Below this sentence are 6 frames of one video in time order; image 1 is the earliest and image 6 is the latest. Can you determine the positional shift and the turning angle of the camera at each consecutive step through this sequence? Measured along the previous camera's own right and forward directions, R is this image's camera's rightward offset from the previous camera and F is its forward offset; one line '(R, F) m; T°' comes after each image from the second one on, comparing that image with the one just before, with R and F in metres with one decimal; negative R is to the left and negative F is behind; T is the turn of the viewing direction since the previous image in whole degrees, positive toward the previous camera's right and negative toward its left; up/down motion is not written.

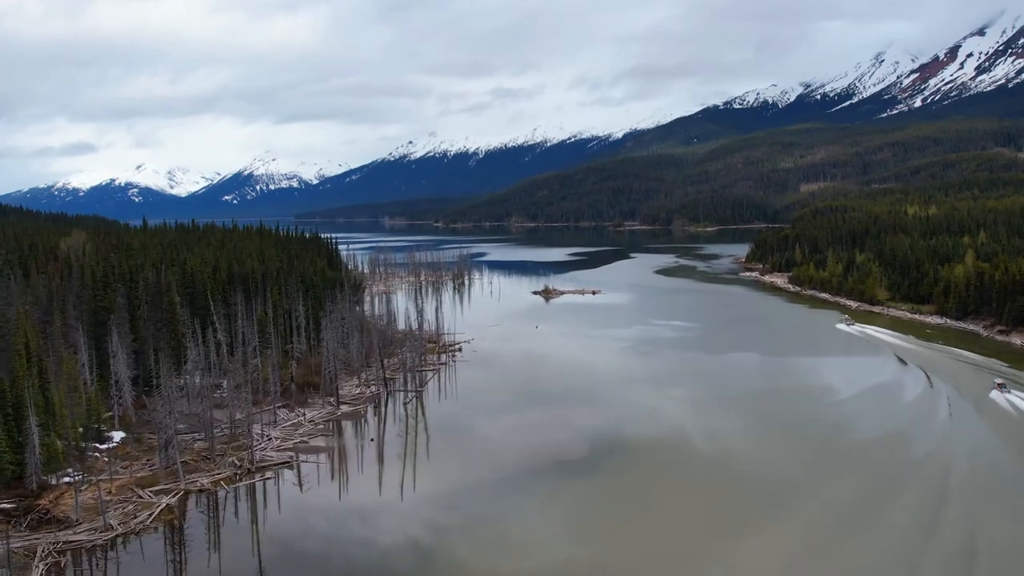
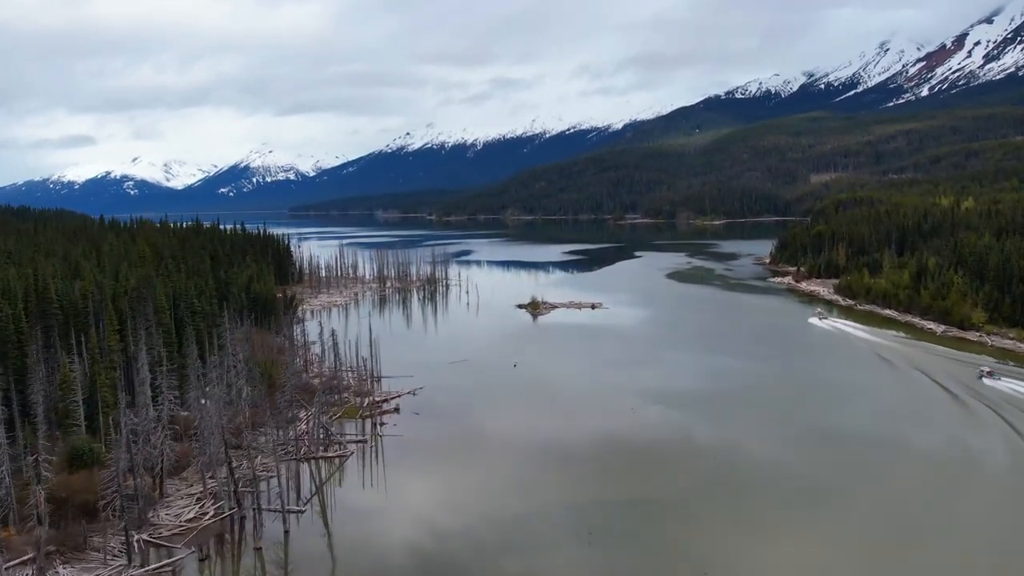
(+0.7, +8.6) m; 0°
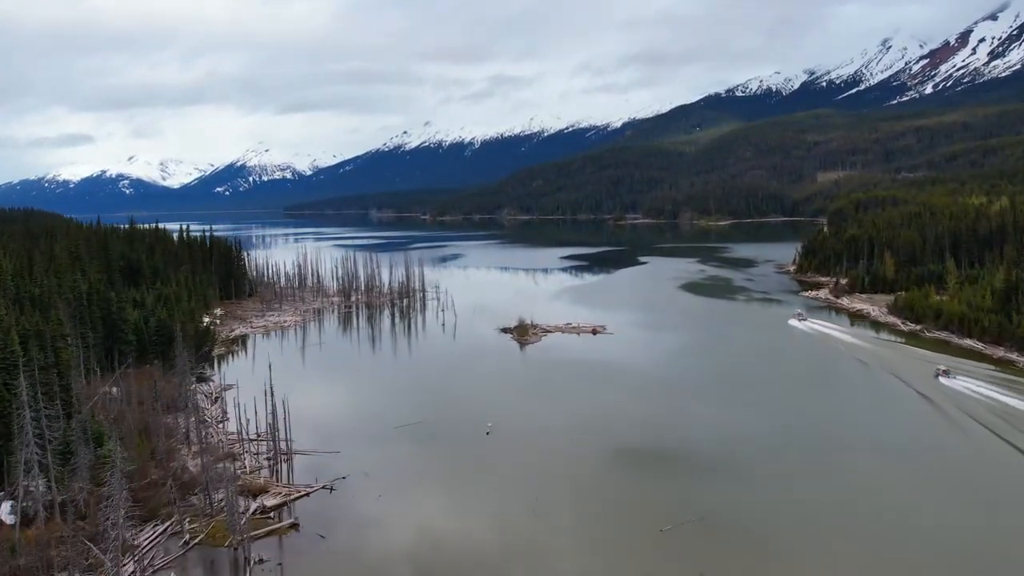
(+0.5, +6.4) m; 0°
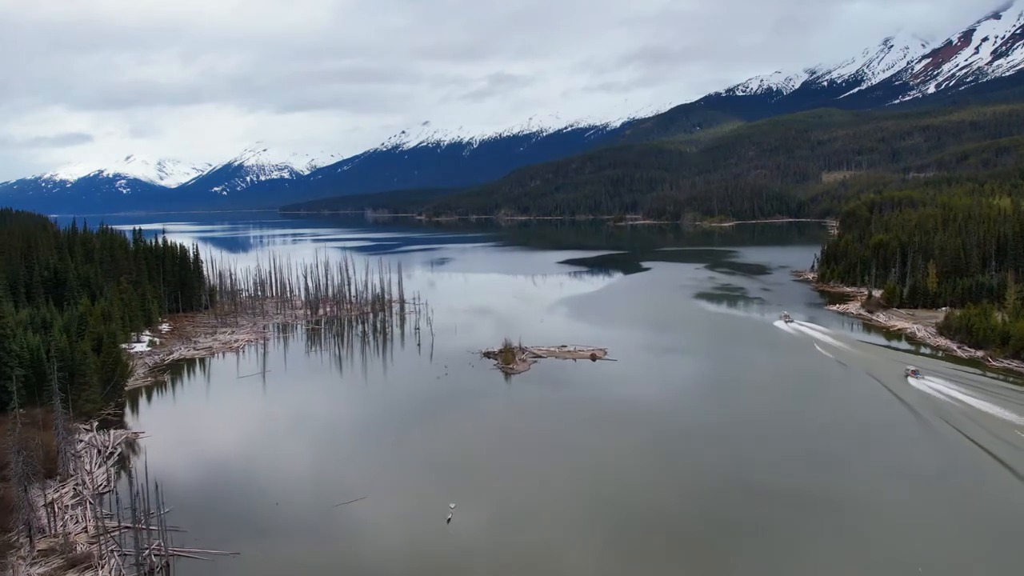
(+0.4, +4.3) m; 0°
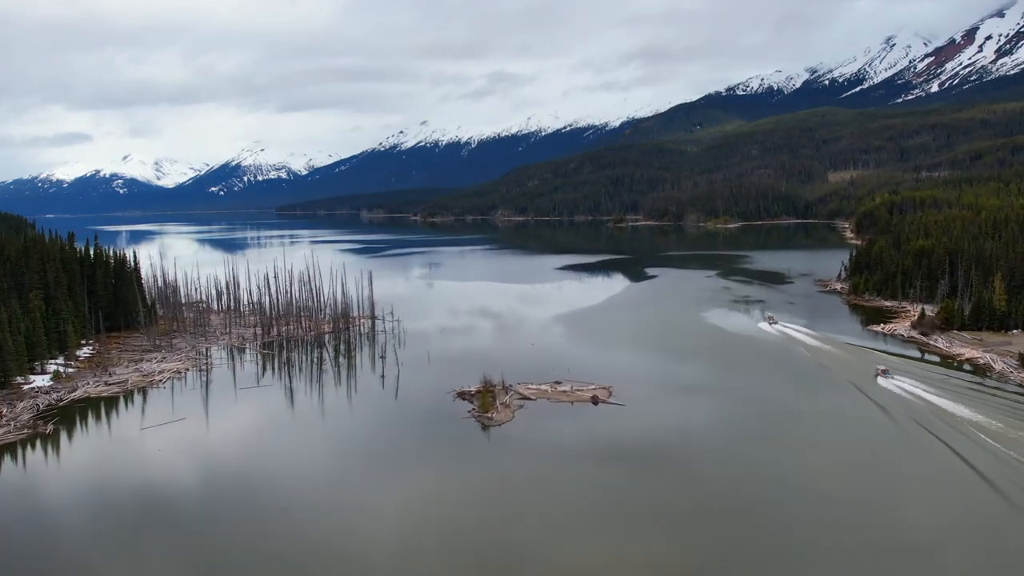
(+0.4, +4.9) m; 0°
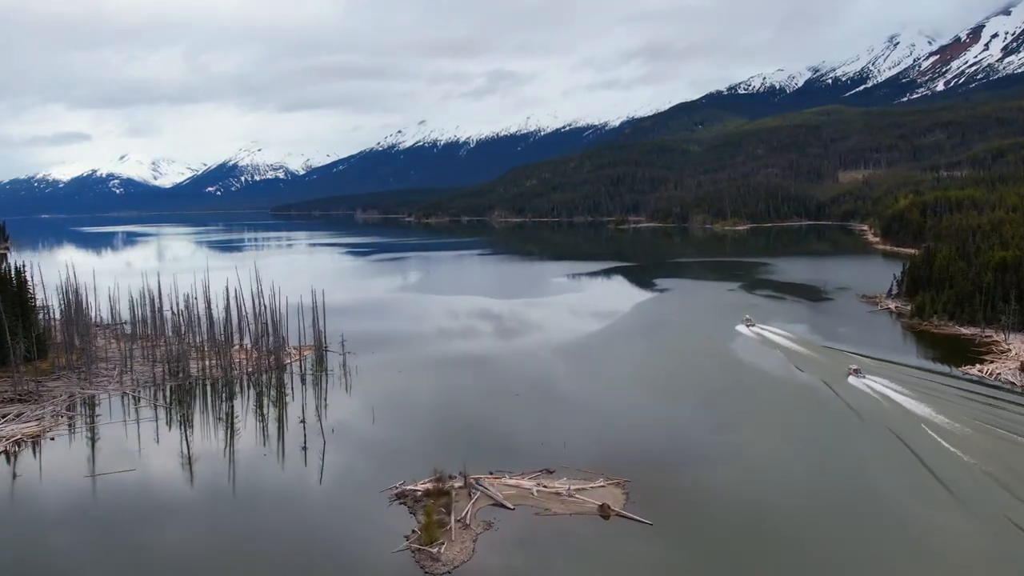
(+0.4, +6.5) m; 0°
